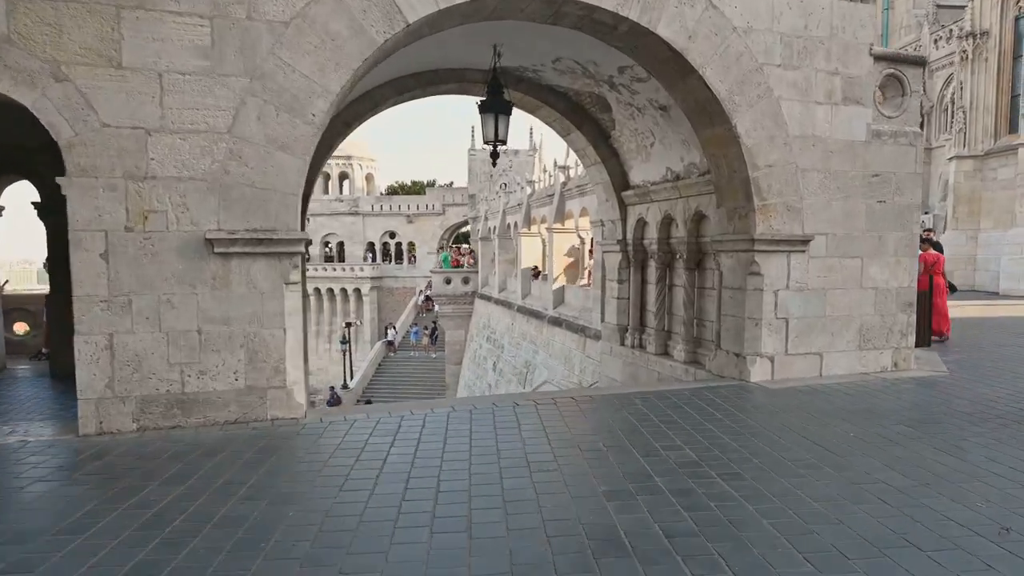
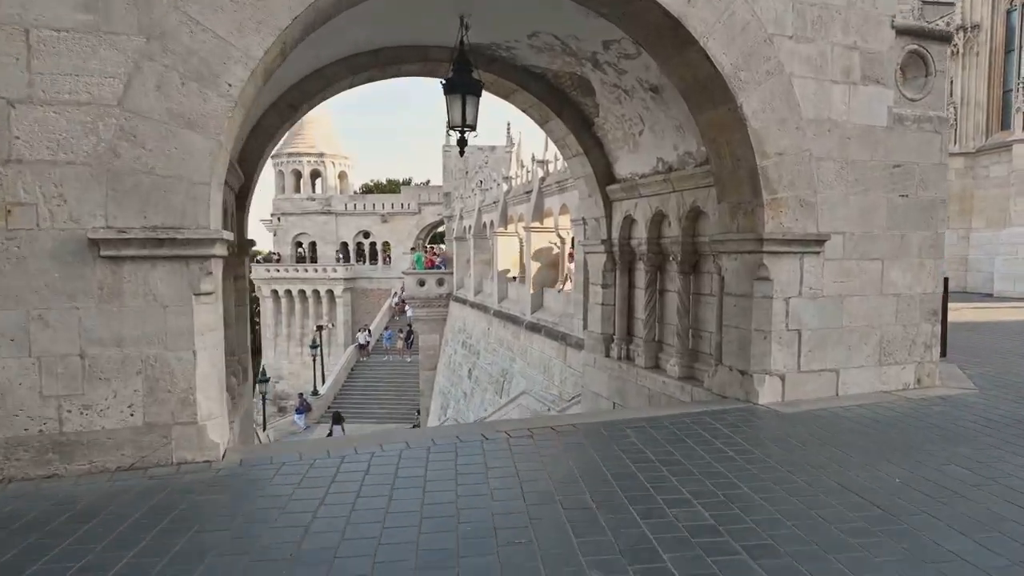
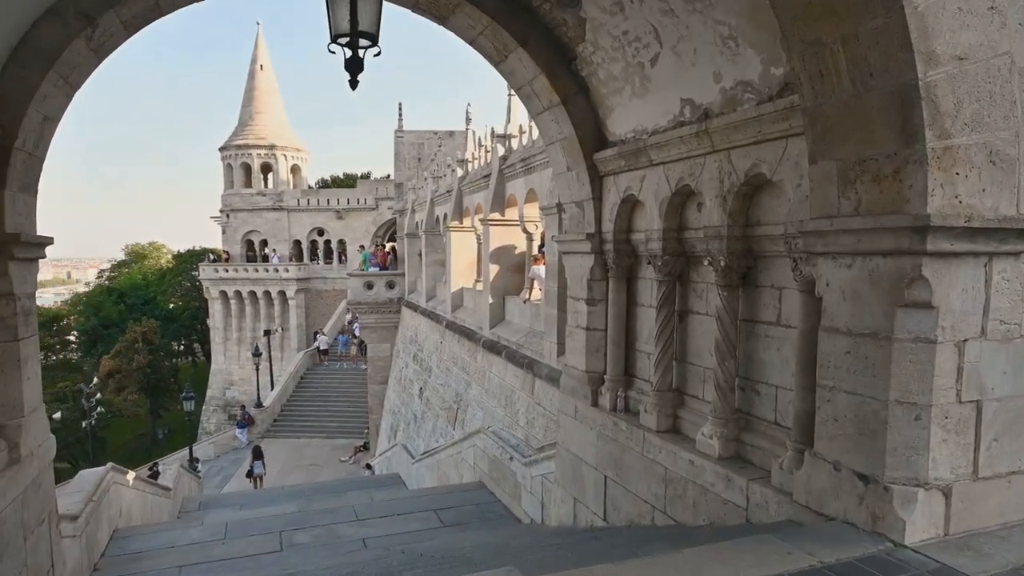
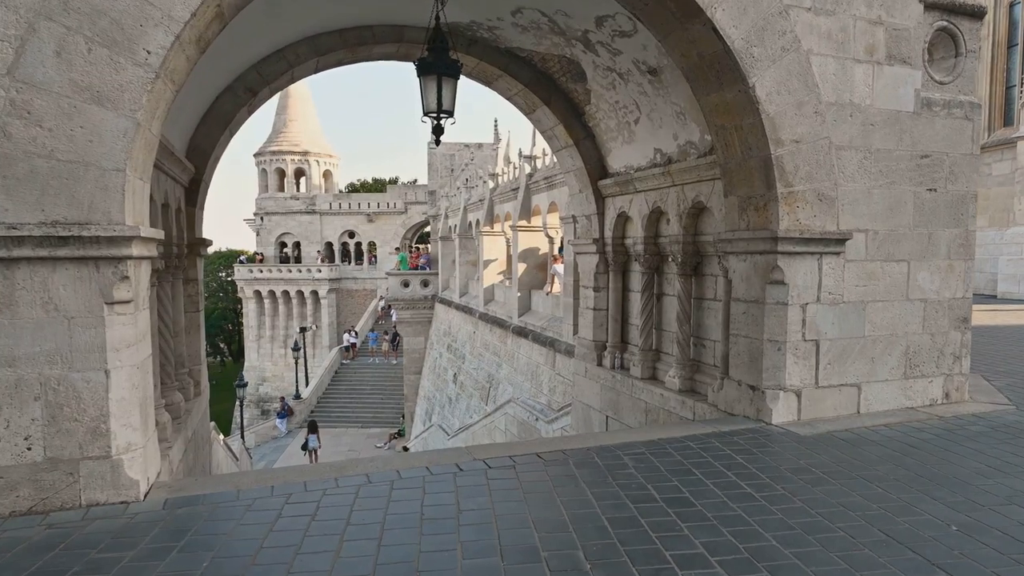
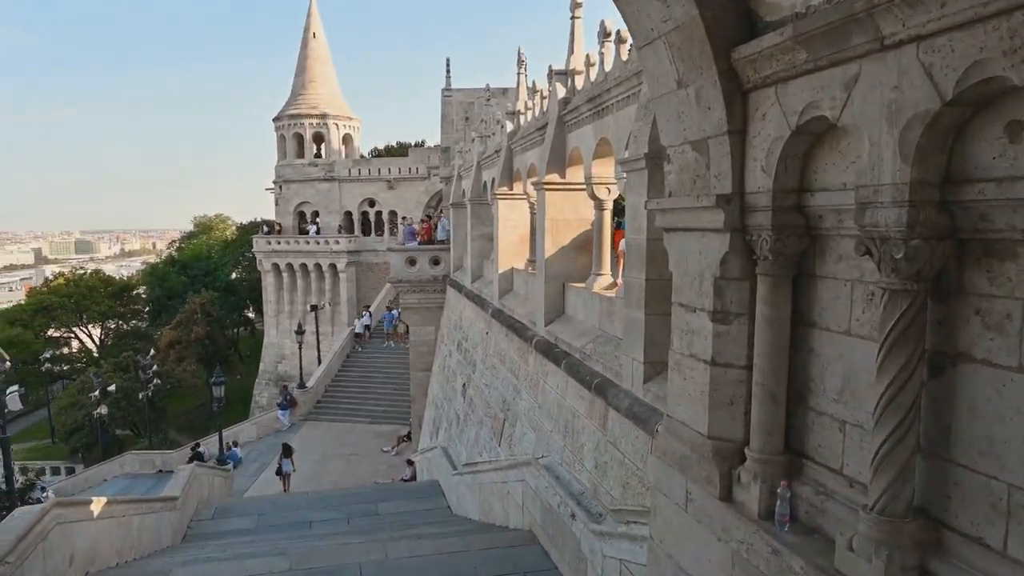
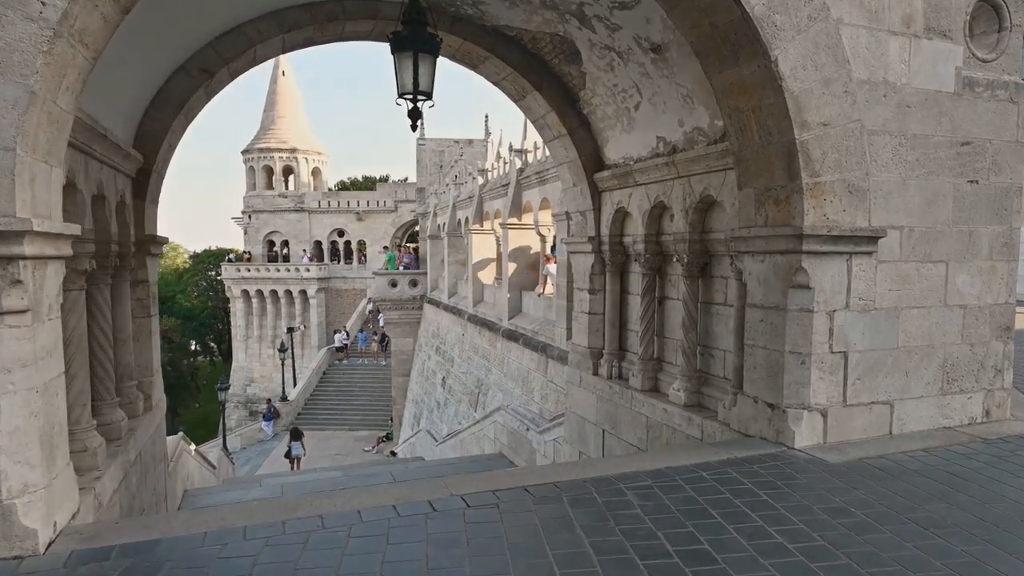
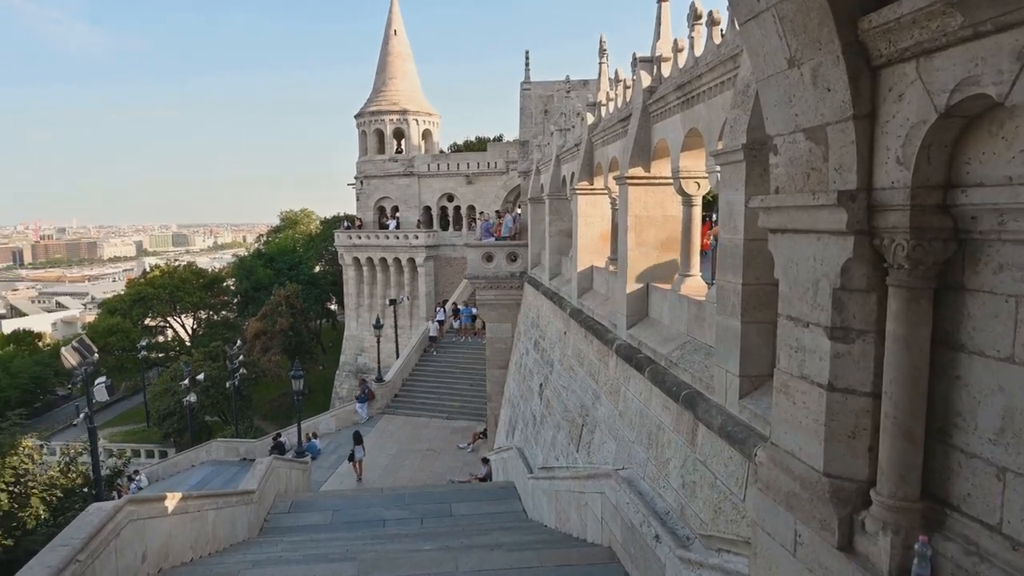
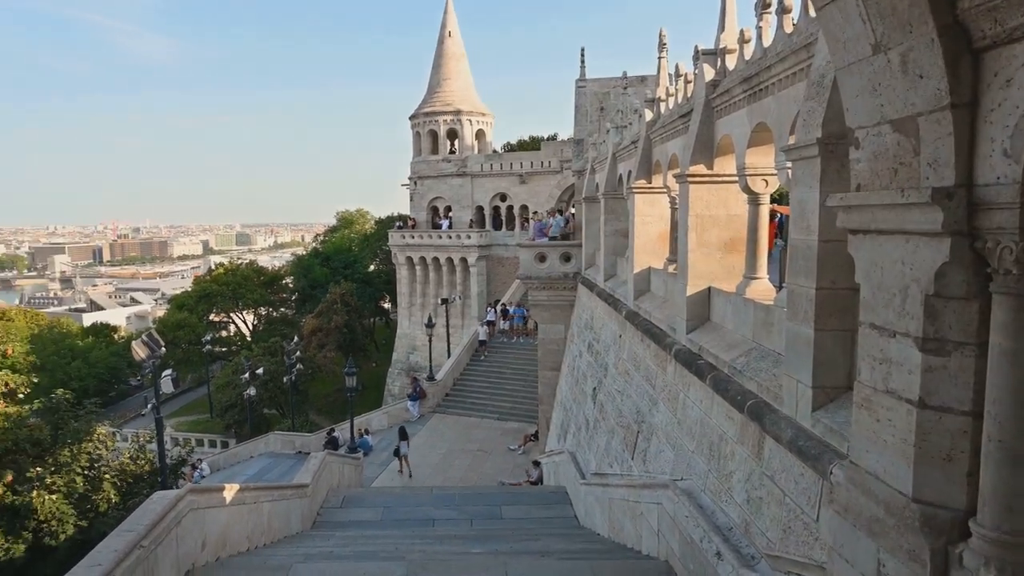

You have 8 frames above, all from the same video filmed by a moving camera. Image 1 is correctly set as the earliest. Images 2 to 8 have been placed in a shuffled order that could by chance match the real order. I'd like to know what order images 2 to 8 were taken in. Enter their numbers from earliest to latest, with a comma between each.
2, 4, 6, 3, 5, 7, 8
